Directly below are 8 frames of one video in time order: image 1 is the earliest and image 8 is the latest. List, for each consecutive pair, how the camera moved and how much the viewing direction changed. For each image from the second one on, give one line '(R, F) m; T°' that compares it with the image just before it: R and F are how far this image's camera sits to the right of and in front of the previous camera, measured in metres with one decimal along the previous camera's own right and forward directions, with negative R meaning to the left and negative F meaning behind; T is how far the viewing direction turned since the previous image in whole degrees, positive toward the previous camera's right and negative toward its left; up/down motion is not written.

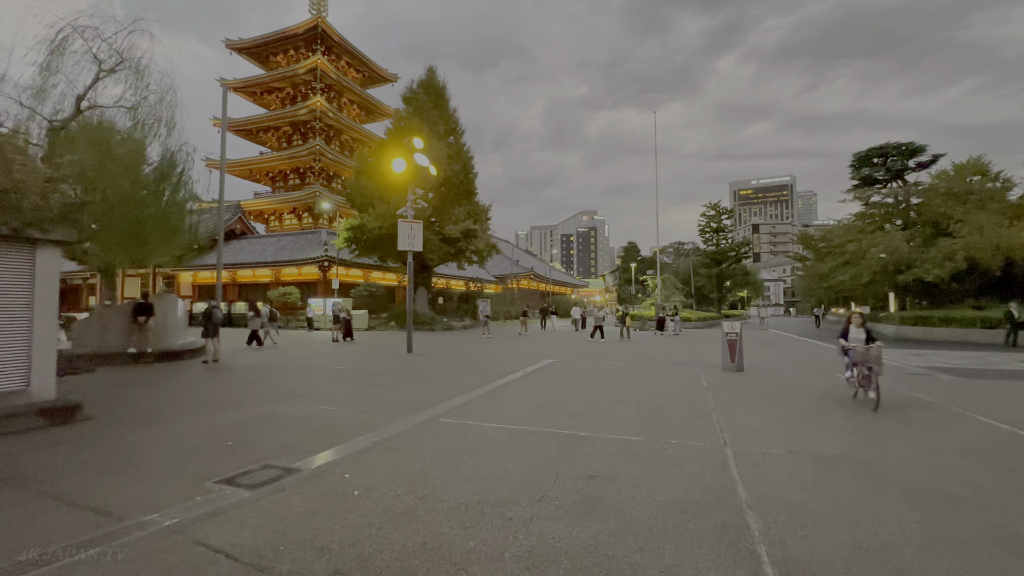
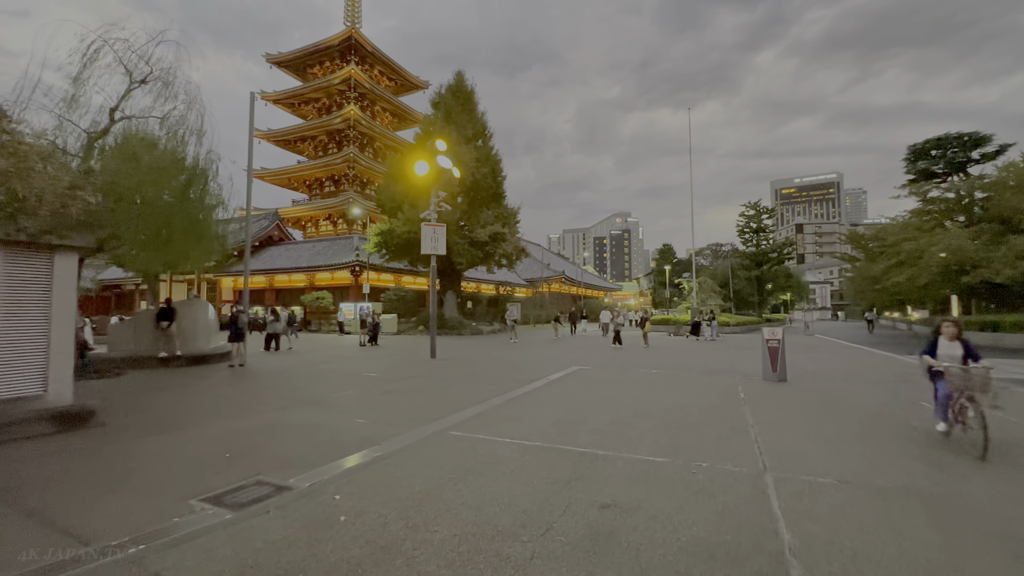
(+0.2, +0.4) m; -4°
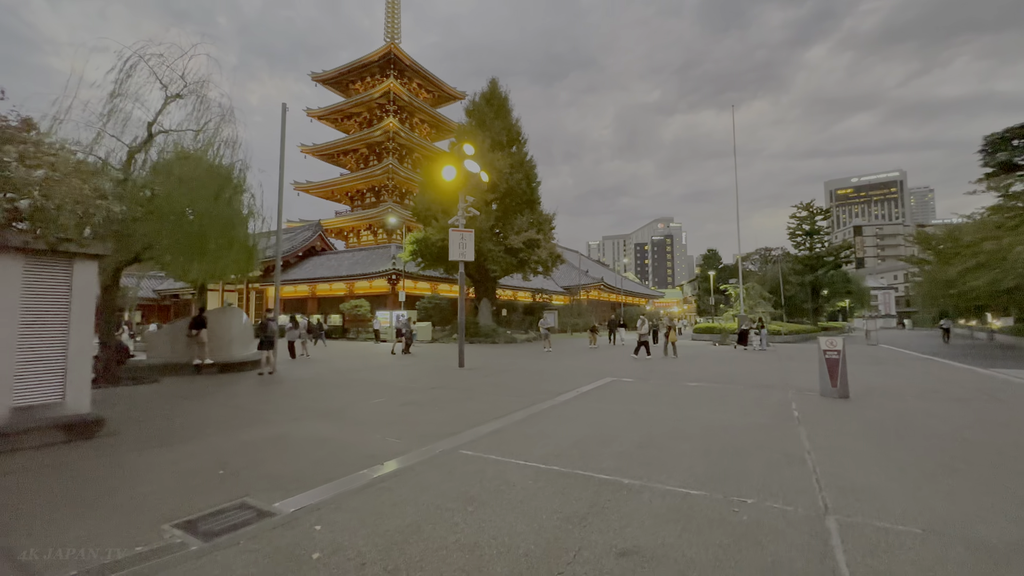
(+0.3, +0.5) m; -5°
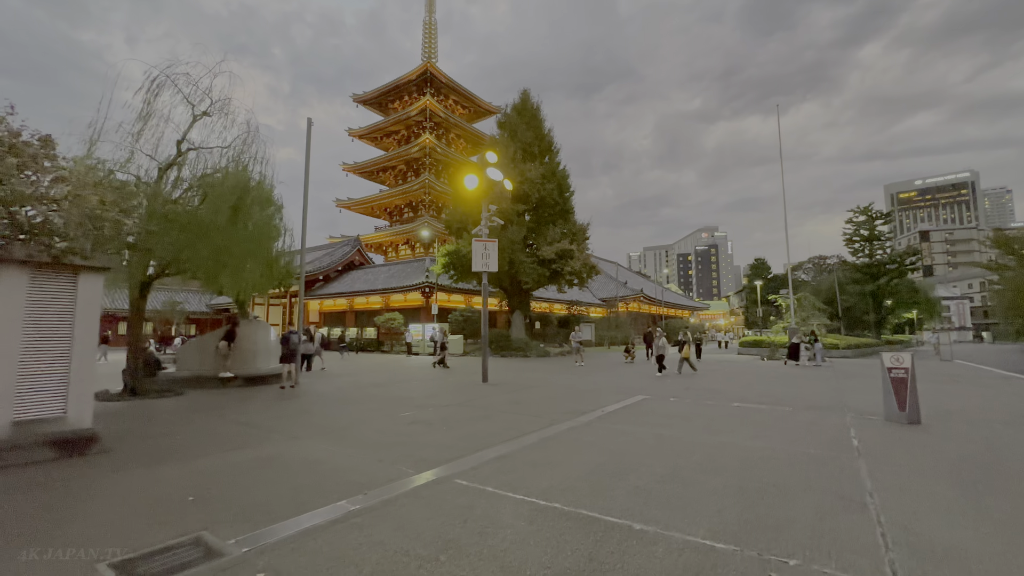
(+0.4, +0.5) m; -5°
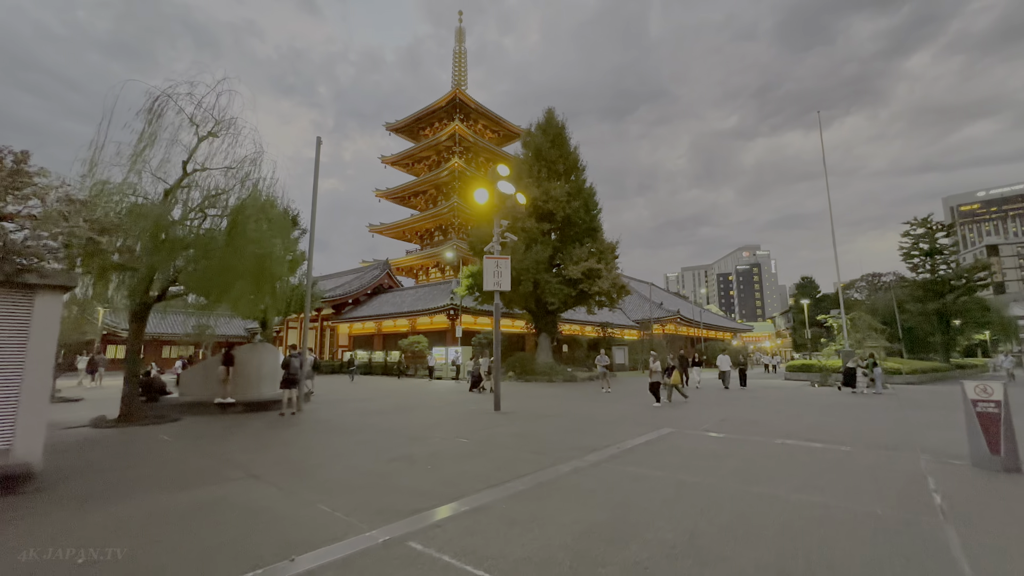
(+0.5, +0.8) m; -4°
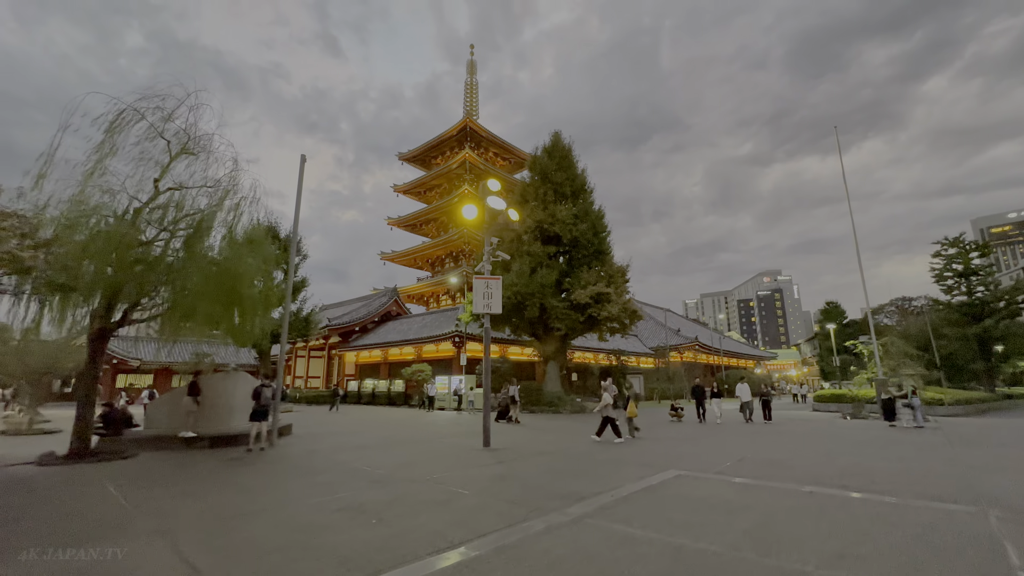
(+0.6, +0.9) m; -2°
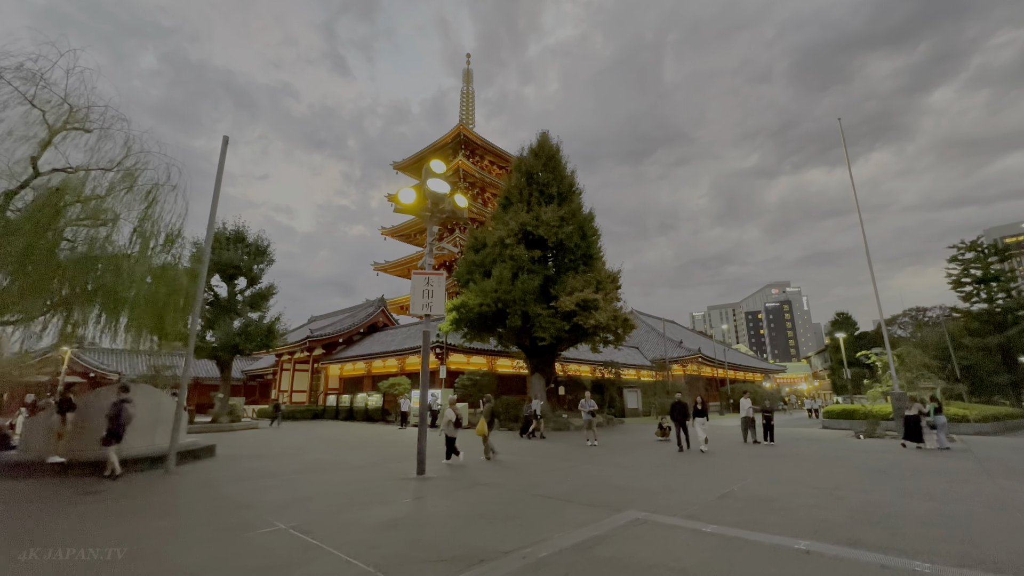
(+1.2, +1.6) m; -1°
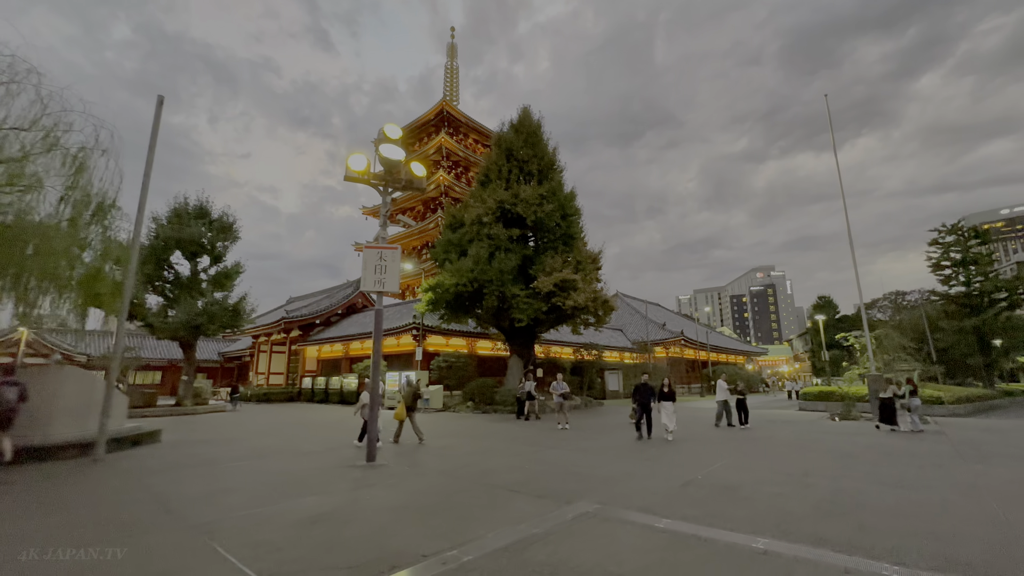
(+0.5, +0.6) m; +1°
